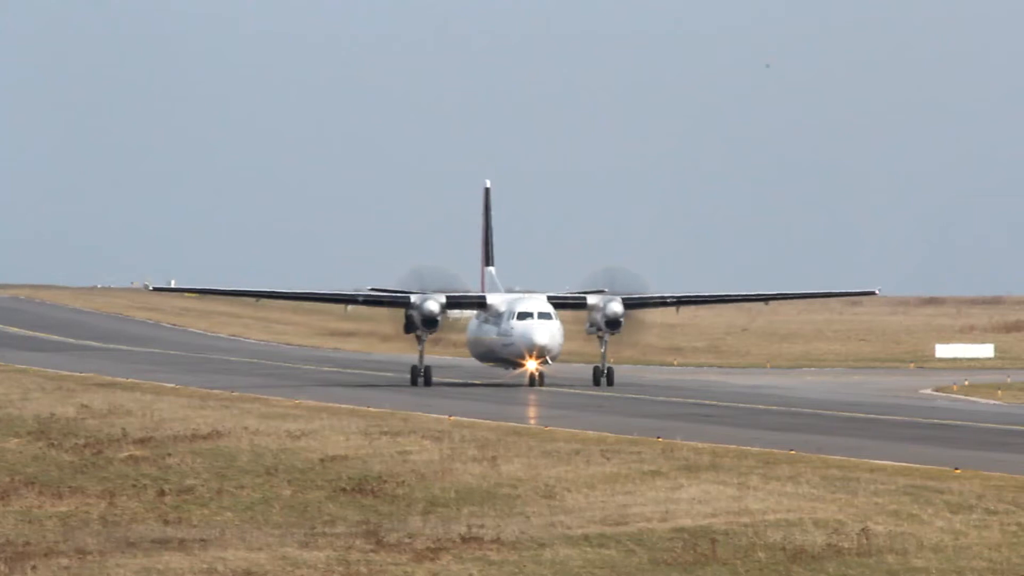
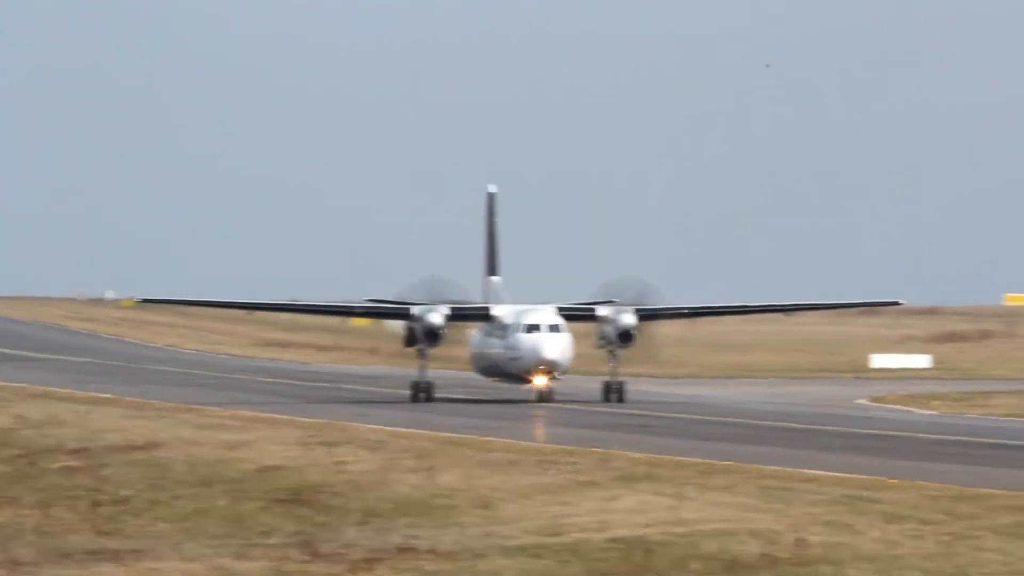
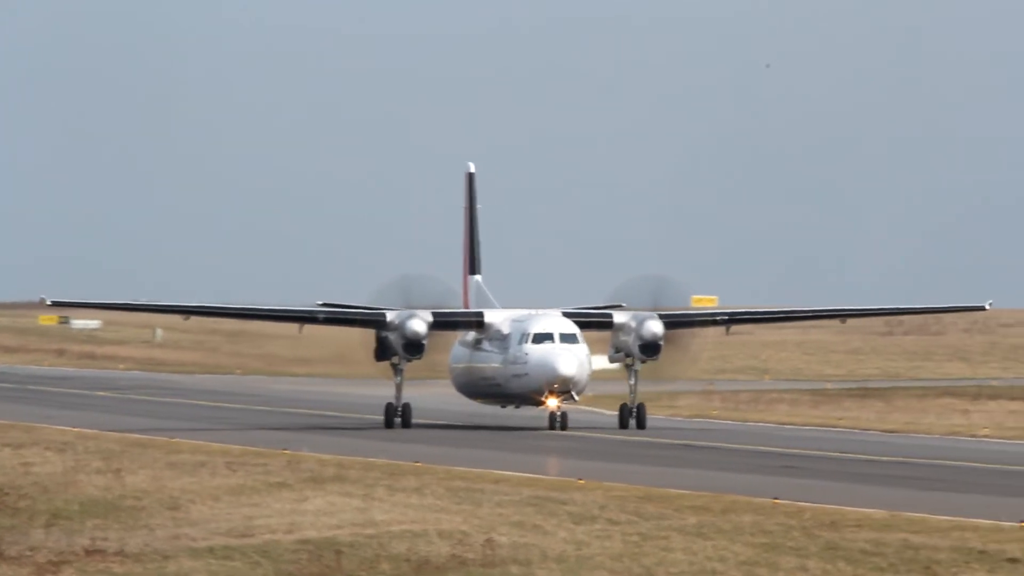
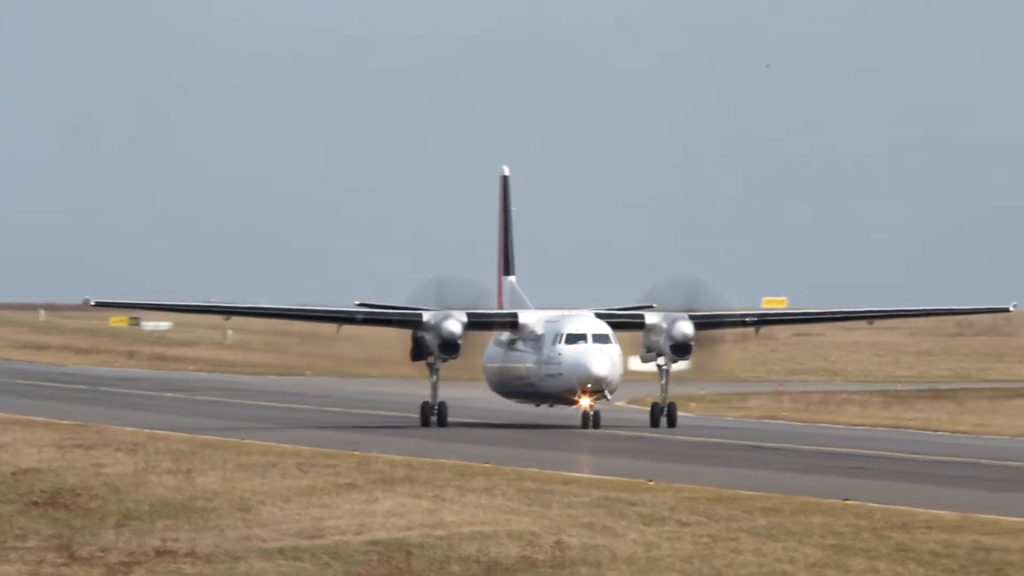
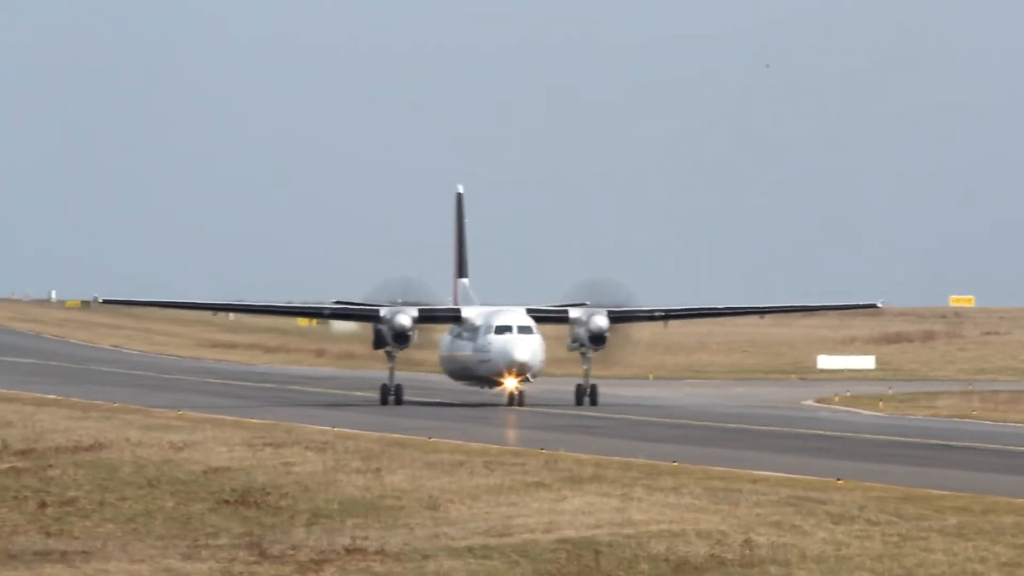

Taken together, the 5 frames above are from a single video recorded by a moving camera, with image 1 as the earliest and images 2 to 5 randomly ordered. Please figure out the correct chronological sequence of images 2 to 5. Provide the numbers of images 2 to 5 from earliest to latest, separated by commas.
2, 5, 4, 3
